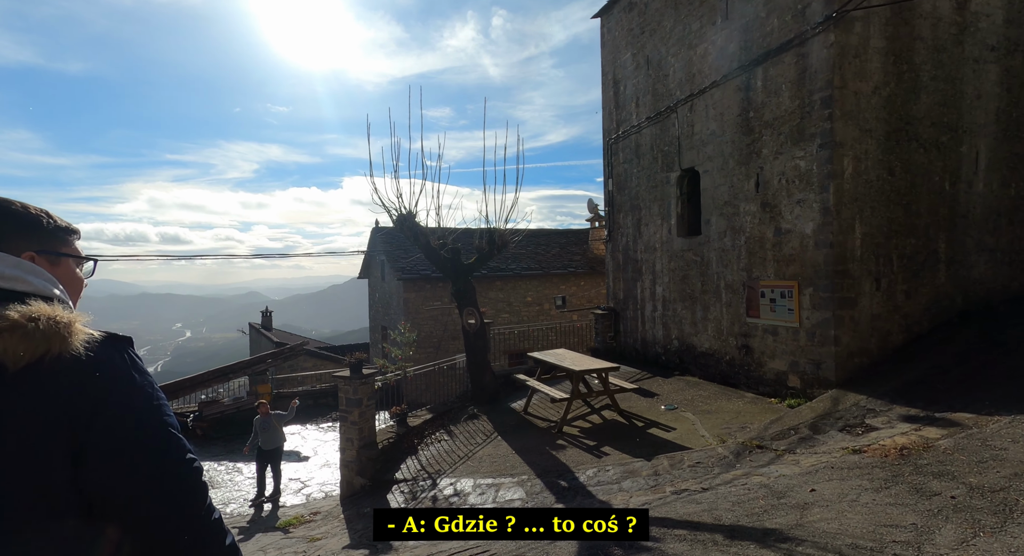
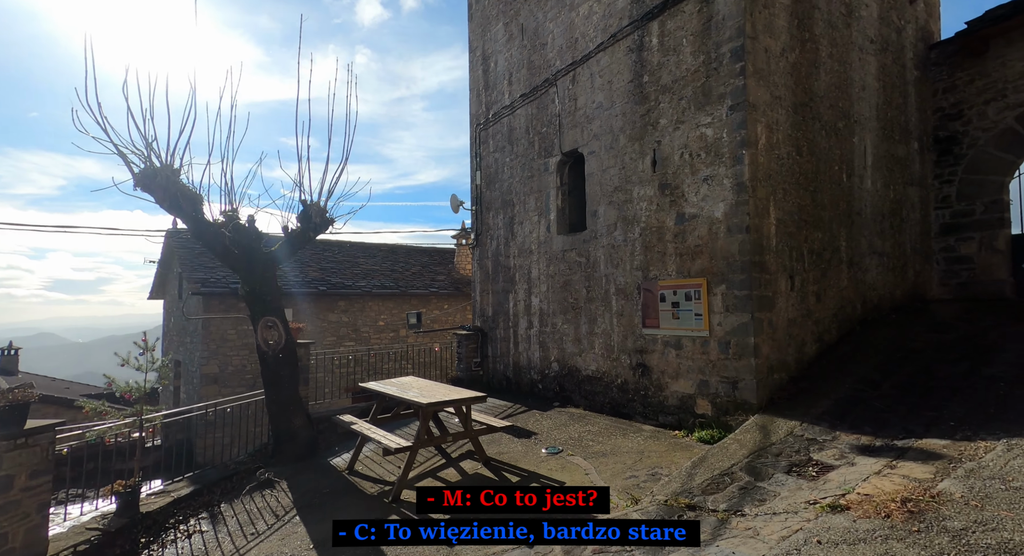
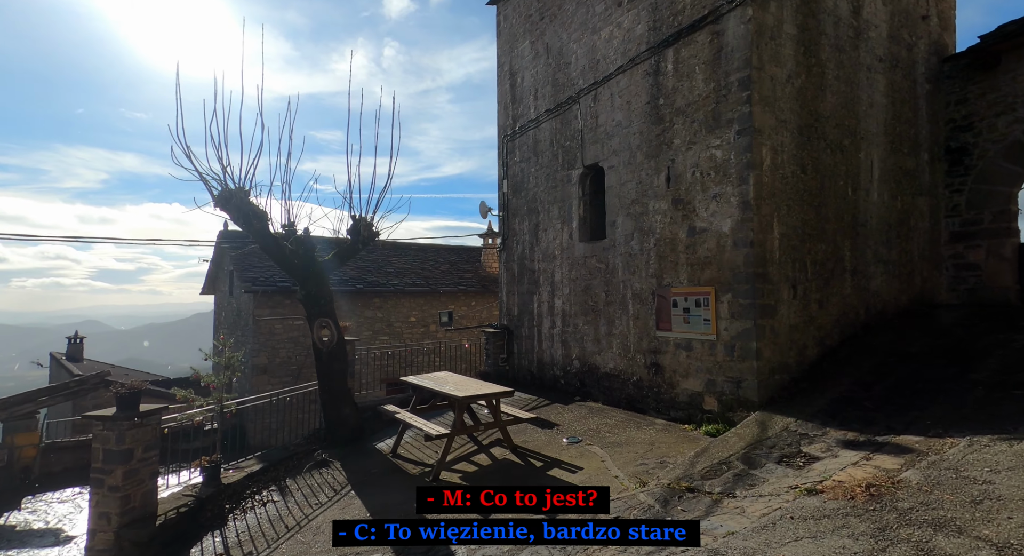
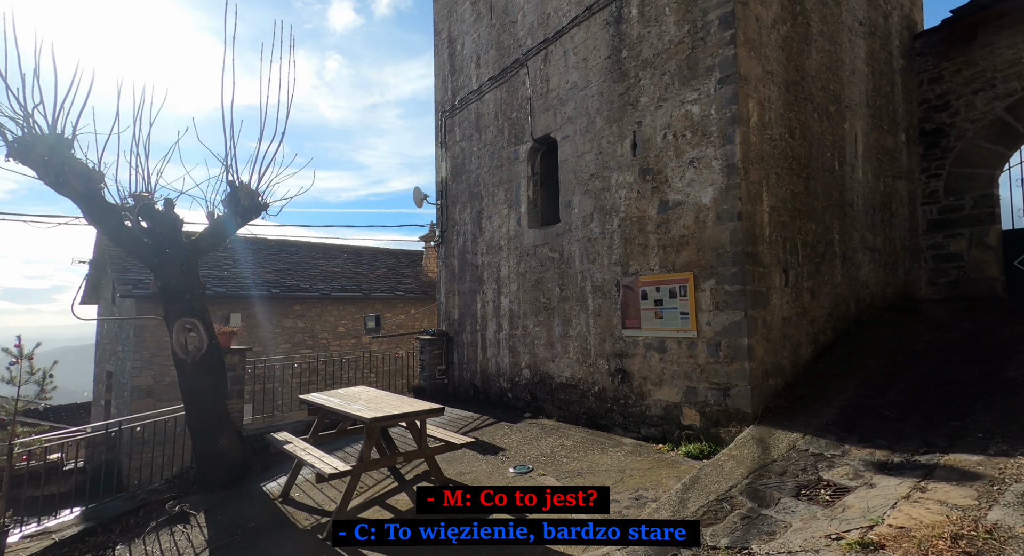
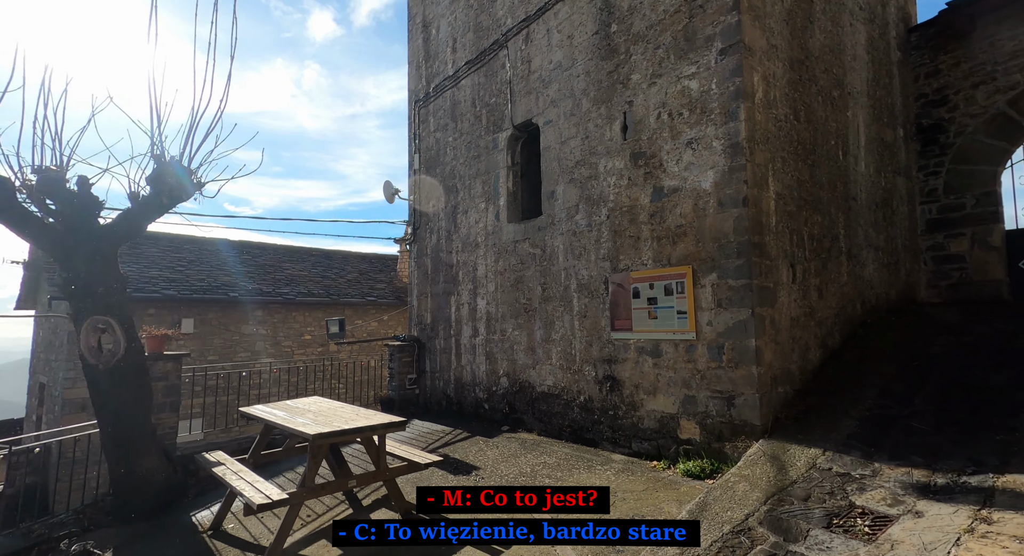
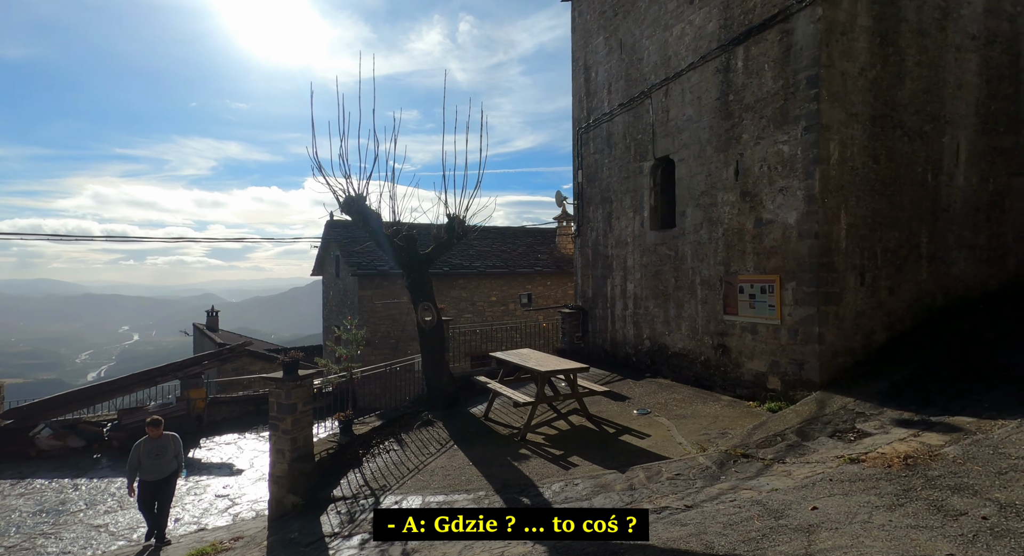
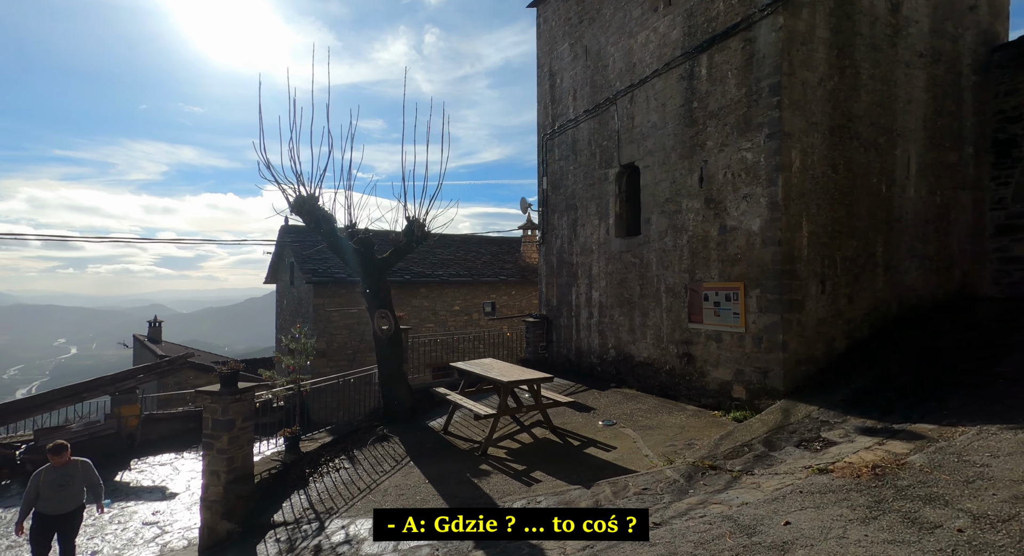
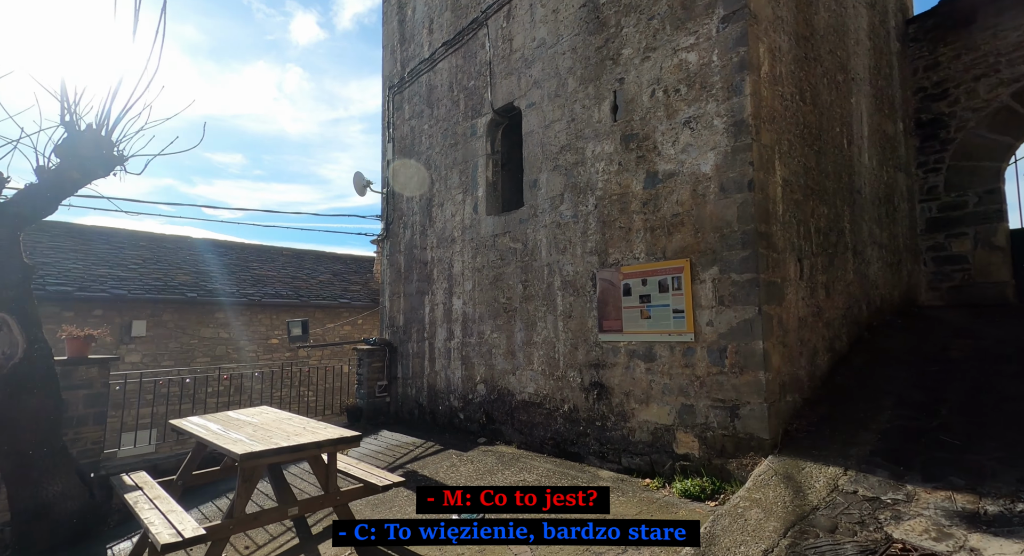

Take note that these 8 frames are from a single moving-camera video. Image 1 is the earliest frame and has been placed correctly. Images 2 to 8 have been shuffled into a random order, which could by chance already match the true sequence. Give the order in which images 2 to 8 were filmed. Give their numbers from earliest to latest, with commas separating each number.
6, 7, 3, 2, 4, 5, 8
